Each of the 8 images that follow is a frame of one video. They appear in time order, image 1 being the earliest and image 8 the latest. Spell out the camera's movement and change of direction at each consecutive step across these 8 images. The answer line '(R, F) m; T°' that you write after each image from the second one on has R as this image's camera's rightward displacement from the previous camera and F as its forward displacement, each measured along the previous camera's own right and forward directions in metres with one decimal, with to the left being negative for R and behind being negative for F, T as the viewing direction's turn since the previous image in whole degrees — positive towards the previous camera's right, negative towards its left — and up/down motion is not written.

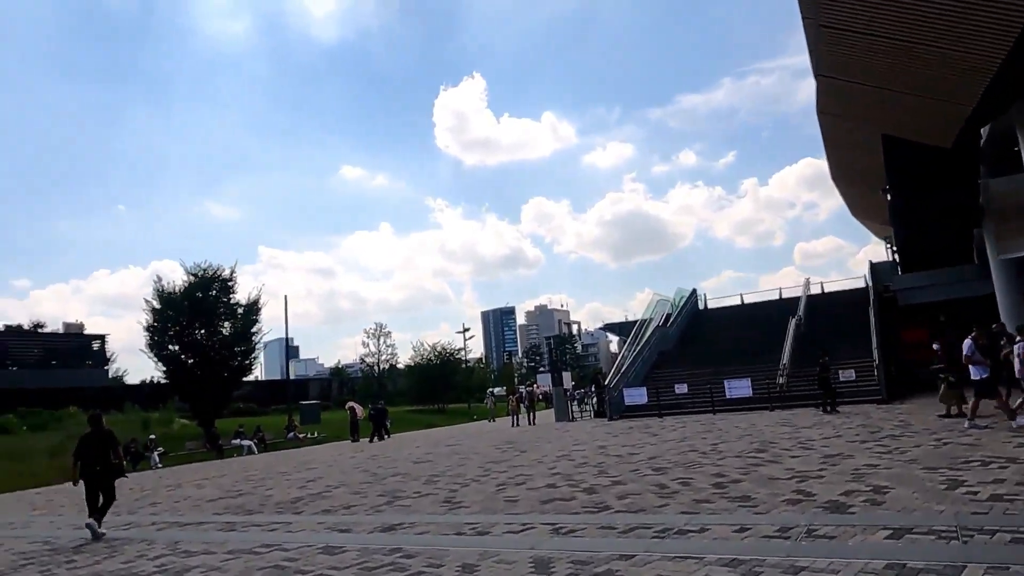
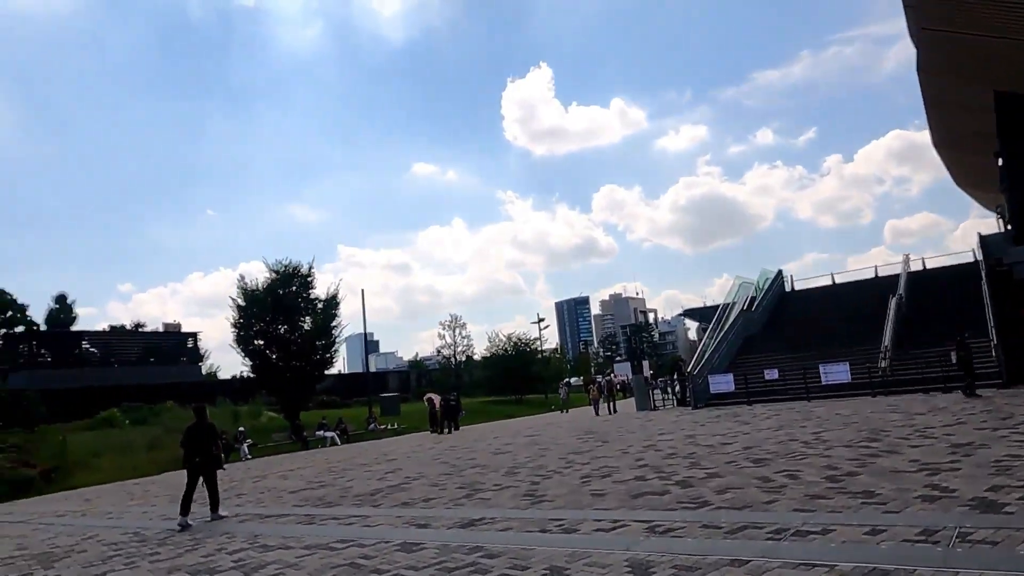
(-0.1, +0.7) m; -6°
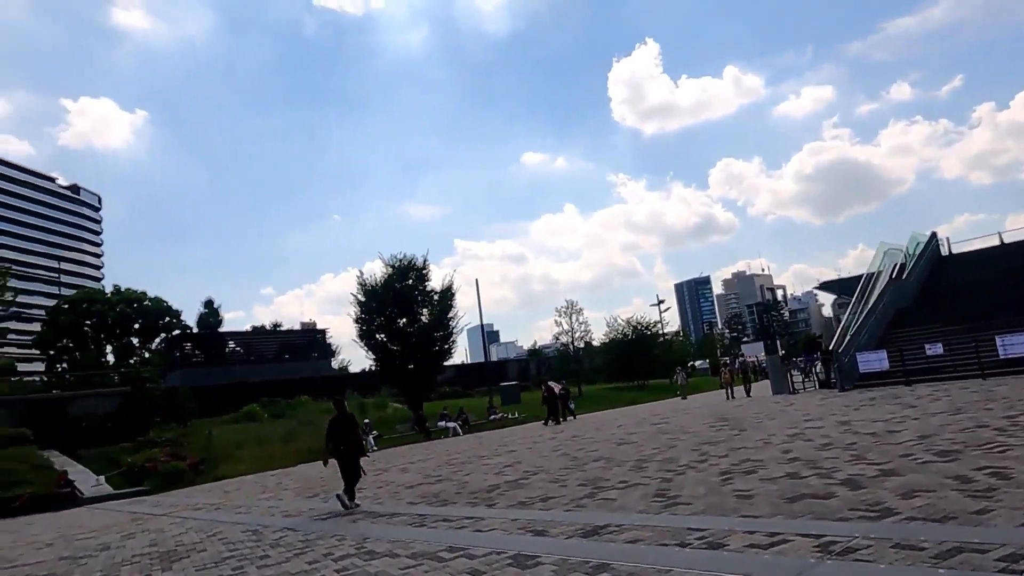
(0.0, +1.1) m; -10°
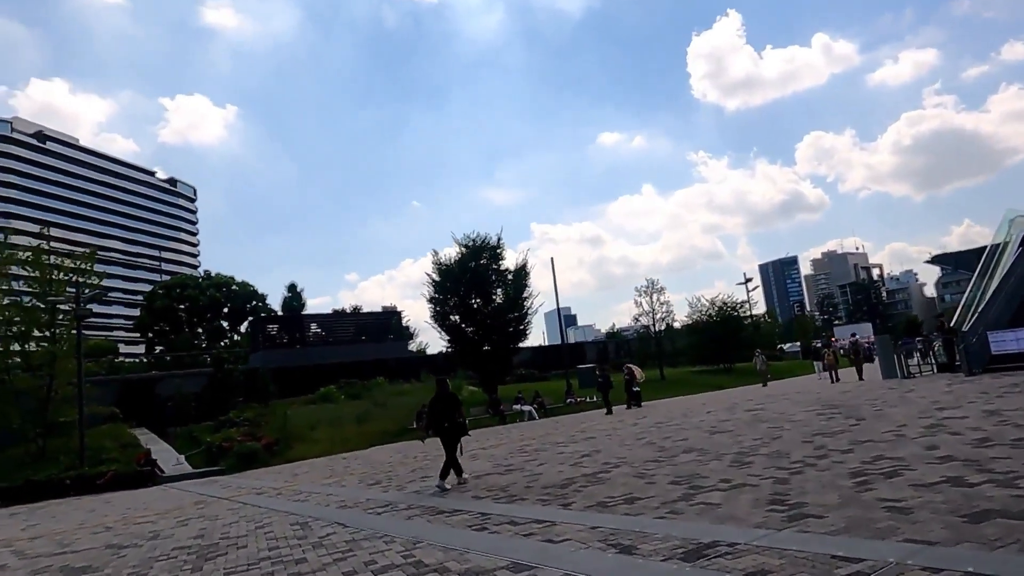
(0.0, +1.5) m; -7°
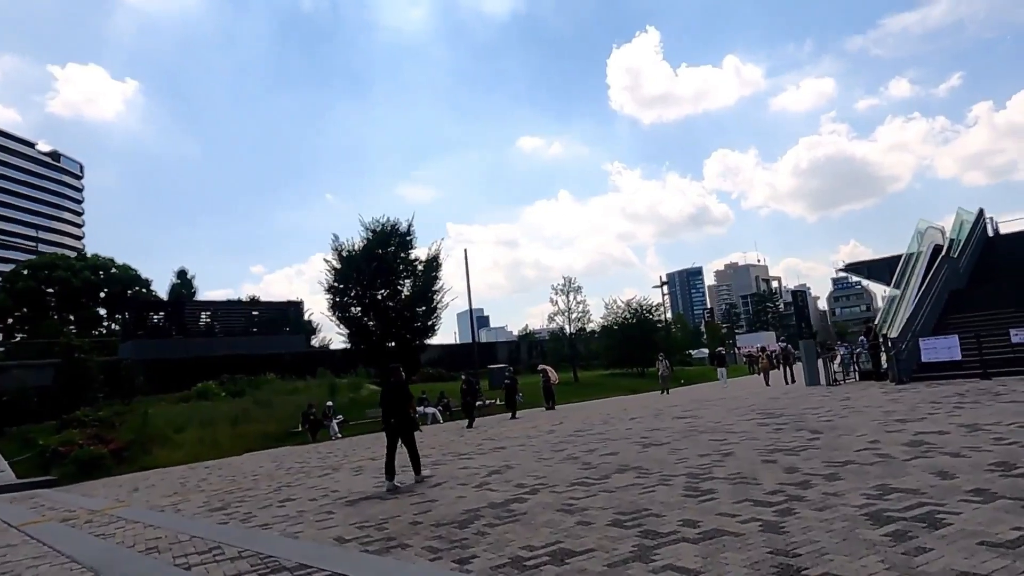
(+0.3, +2.7) m; +7°
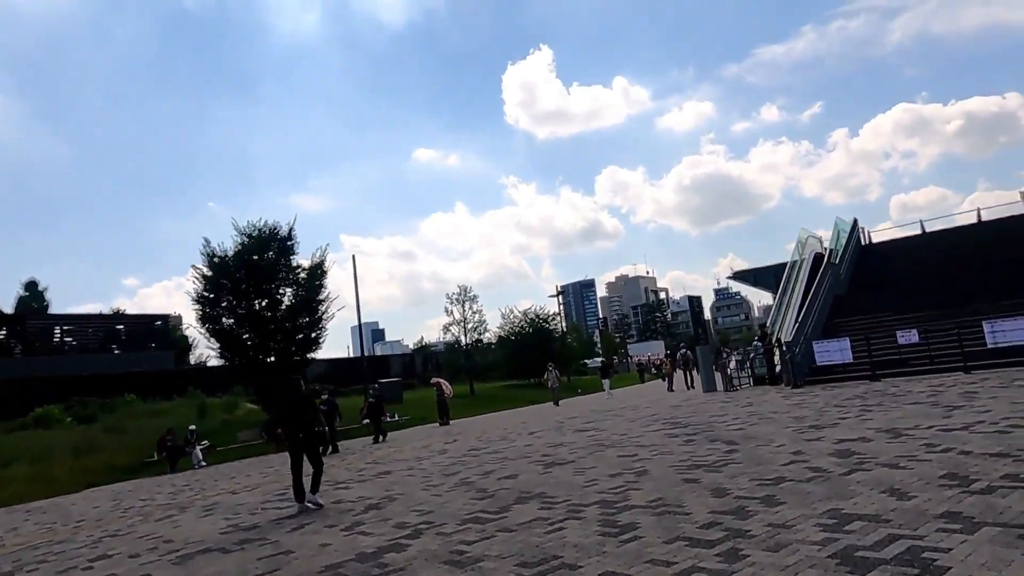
(+0.2, +1.5) m; +9°
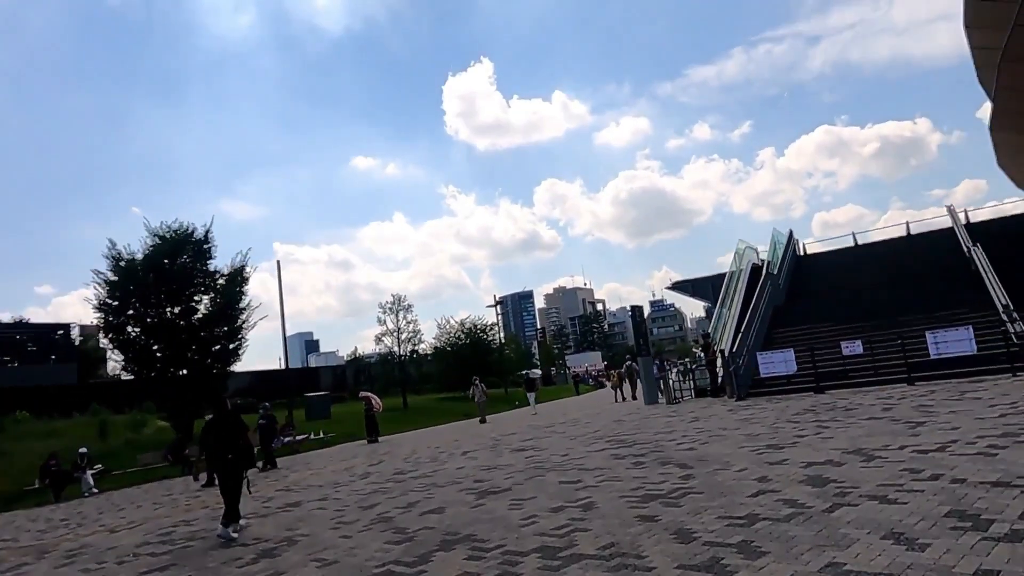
(+0.1, +1.3) m; +5°
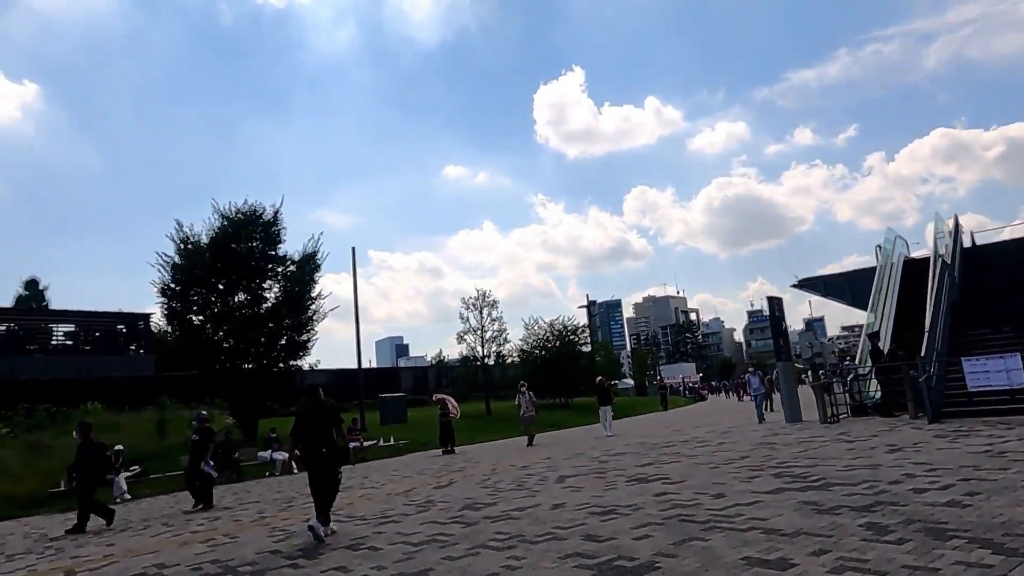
(-0.5, +4.0) m; -8°
